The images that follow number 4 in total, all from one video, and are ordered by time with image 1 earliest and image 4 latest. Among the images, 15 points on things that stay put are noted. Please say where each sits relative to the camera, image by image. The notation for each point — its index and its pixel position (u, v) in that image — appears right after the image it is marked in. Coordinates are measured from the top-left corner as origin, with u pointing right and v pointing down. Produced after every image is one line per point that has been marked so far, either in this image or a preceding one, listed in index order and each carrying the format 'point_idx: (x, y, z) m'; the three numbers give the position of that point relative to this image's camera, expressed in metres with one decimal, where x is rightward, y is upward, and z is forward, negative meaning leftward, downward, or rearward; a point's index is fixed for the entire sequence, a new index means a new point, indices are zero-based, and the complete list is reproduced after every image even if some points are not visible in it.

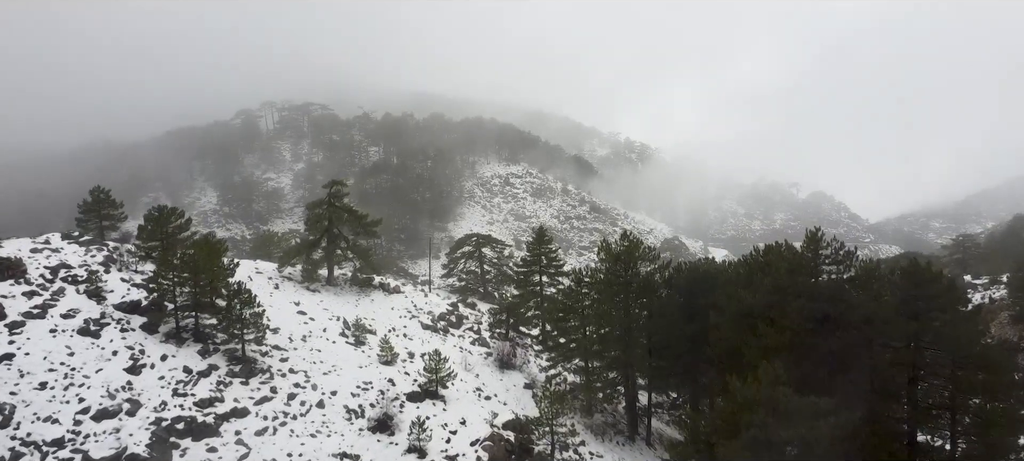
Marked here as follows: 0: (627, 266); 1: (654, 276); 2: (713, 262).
0: (+5.3, -1.7, +18.8) m
1: (+6.7, -2.1, +18.9) m
2: (+9.9, -1.7, +19.9) m
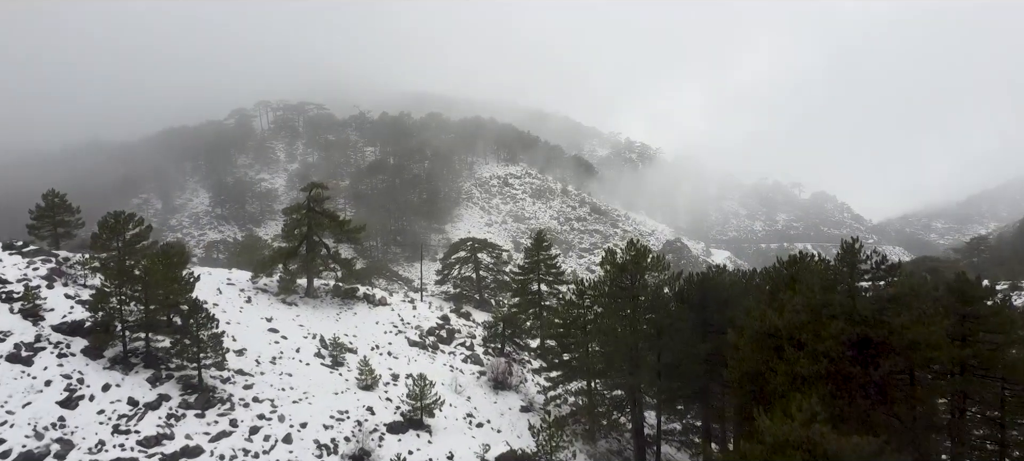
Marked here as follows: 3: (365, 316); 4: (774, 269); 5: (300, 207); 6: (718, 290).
0: (+5.1, -2.1, +17.1) m
1: (+6.5, -2.5, +17.1) m
2: (+9.7, -2.0, +18.2) m
3: (-7.1, -4.1, +19.4) m
4: (+9.9, -1.5, +15.2) m
5: (-10.5, +1.1, +20.0) m
6: (+8.4, -2.4, +16.6) m
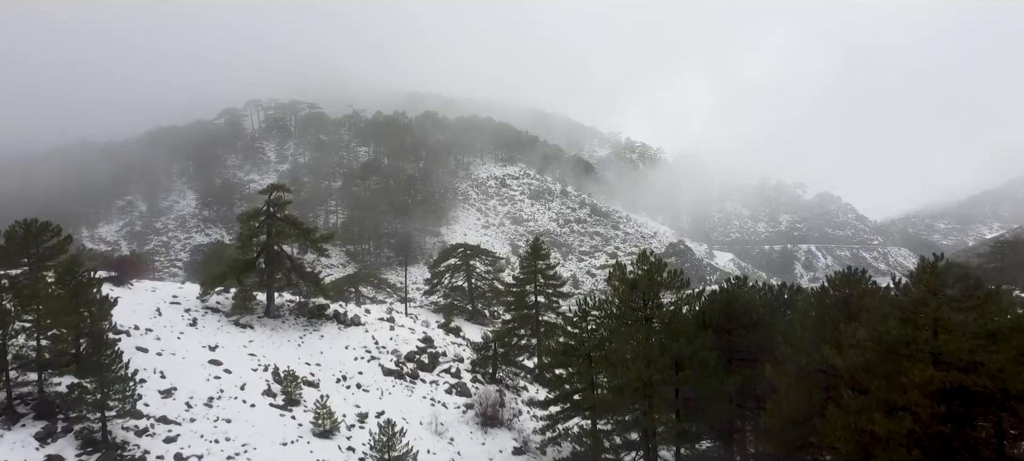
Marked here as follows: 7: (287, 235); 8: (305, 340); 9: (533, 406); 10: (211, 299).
0: (+4.8, -2.4, +14.4) m
1: (+6.1, -2.8, +14.5) m
2: (+9.3, -2.3, +15.5) m
3: (-7.4, -4.5, +16.8) m
4: (+9.6, -1.8, +12.6) m
5: (-10.8, +0.8, +17.3) m
6: (+8.1, -2.8, +13.9) m
7: (-9.7, -0.2, +17.5) m
8: (-8.3, -4.4, +16.2) m
9: (+1.1, -8.1, +18.8) m
10: (-12.6, -2.9, +17.0) m
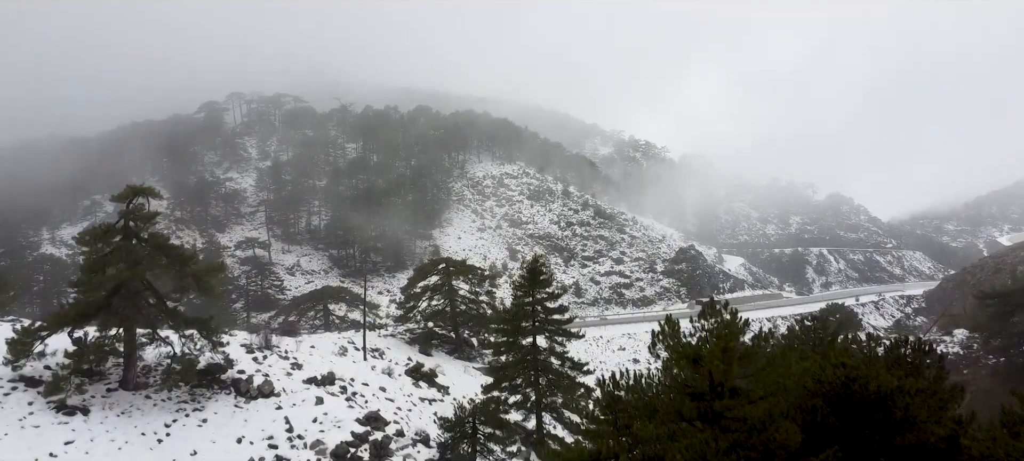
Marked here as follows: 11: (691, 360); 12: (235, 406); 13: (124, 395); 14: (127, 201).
0: (+4.3, -3.2, +8.6) m
1: (+5.7, -3.6, +8.7) m
2: (+8.9, -3.1, +9.7) m
3: (-7.9, -5.2, +11.0) m
4: (+9.2, -2.7, +6.8) m
5: (-11.2, 0.0, +11.5) m
6: (+7.7, -3.6, +8.1) m
7: (-10.1, -0.9, +11.7) m
8: (-8.7, -5.1, +10.4) m
9: (+0.7, -8.9, +13.0) m
10: (-13.0, -3.6, +11.1) m
11: (+3.9, -2.7, +8.6) m
12: (-7.9, -5.0, +11.7) m
13: (-10.6, -4.4, +11.1) m
14: (-10.7, +0.9, +11.5) m
